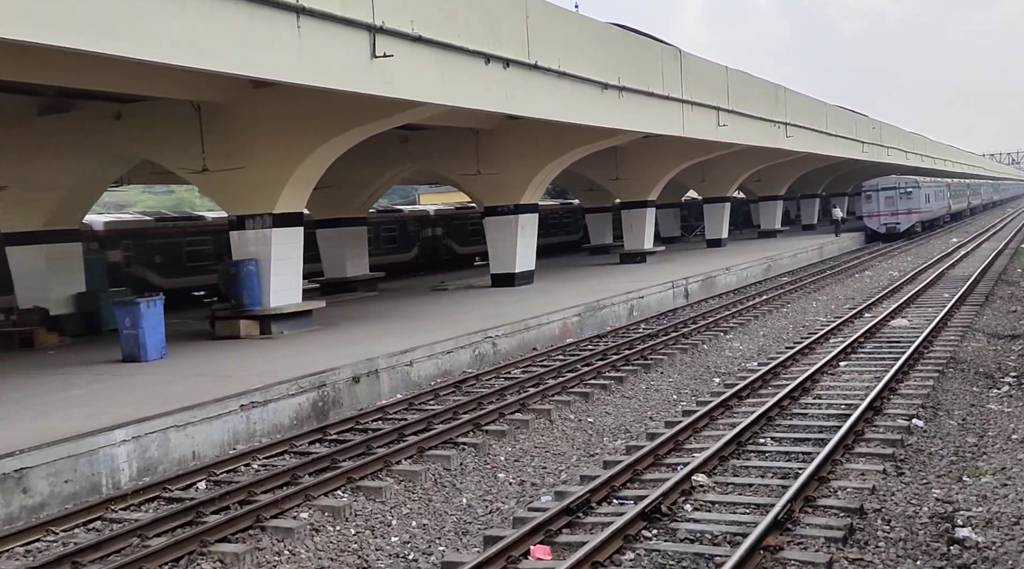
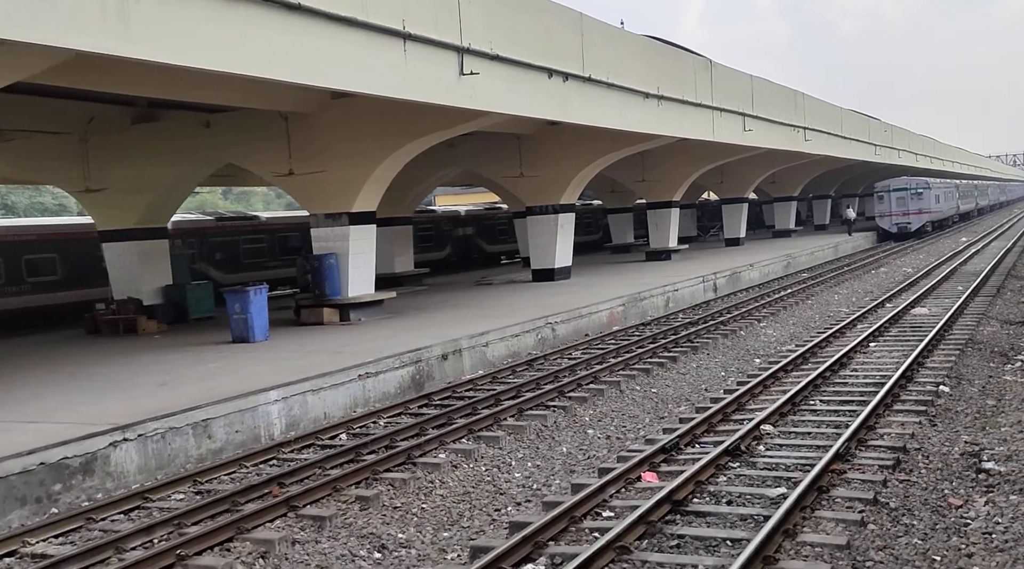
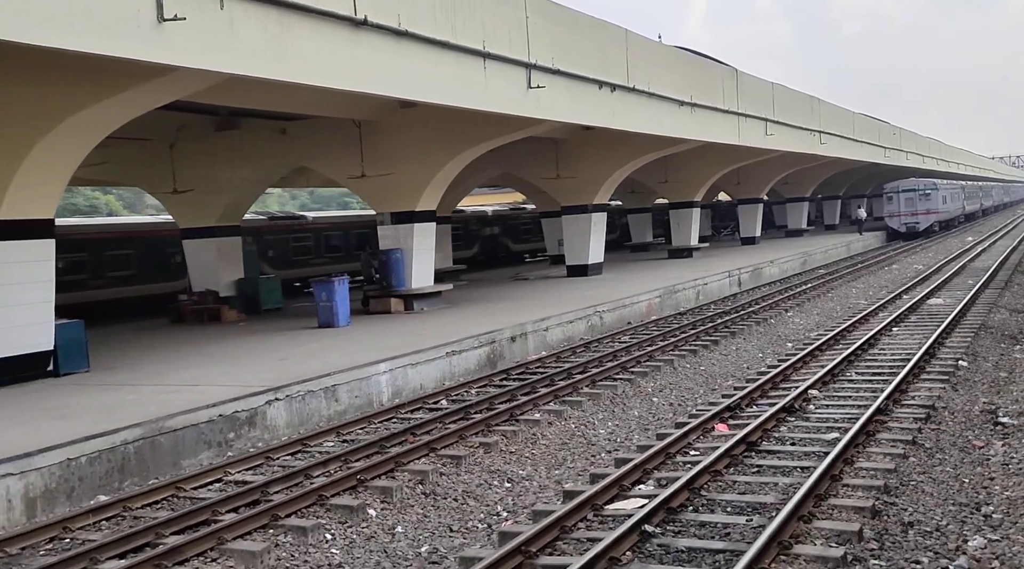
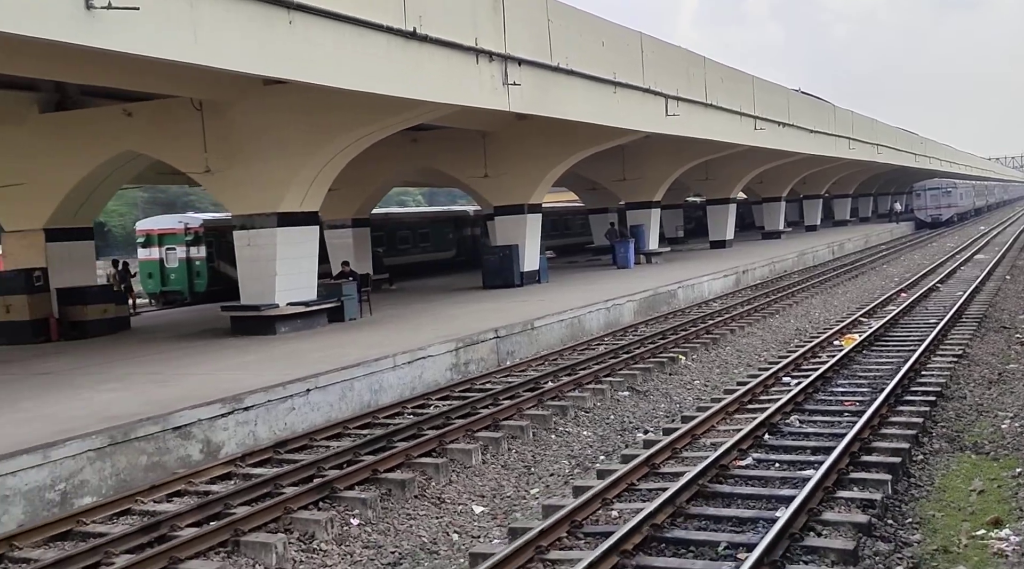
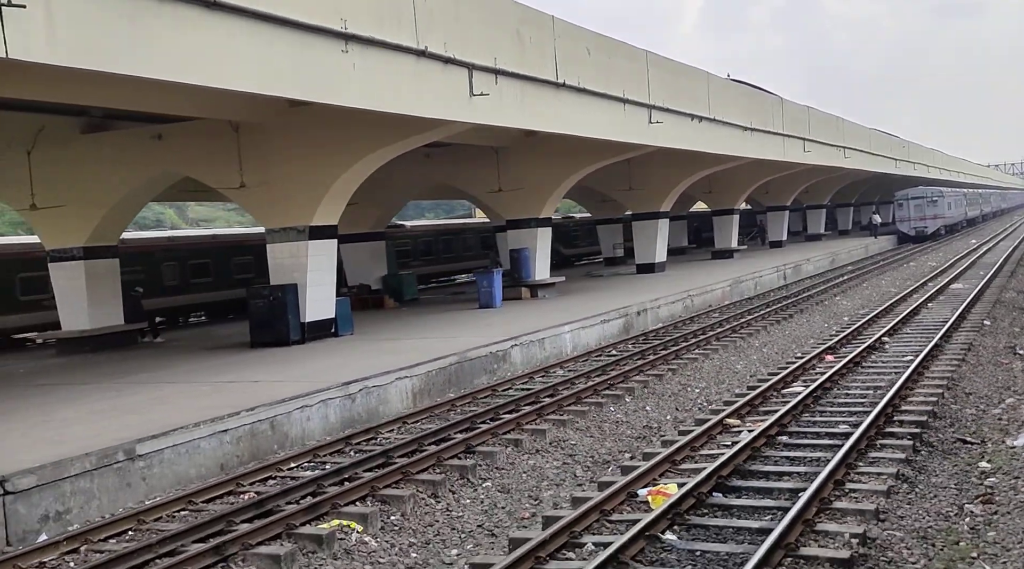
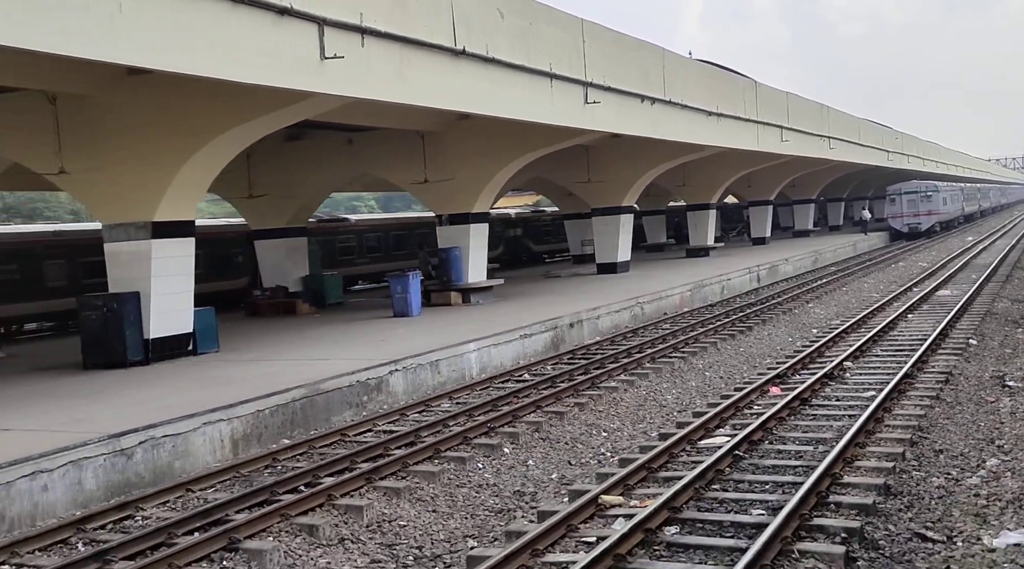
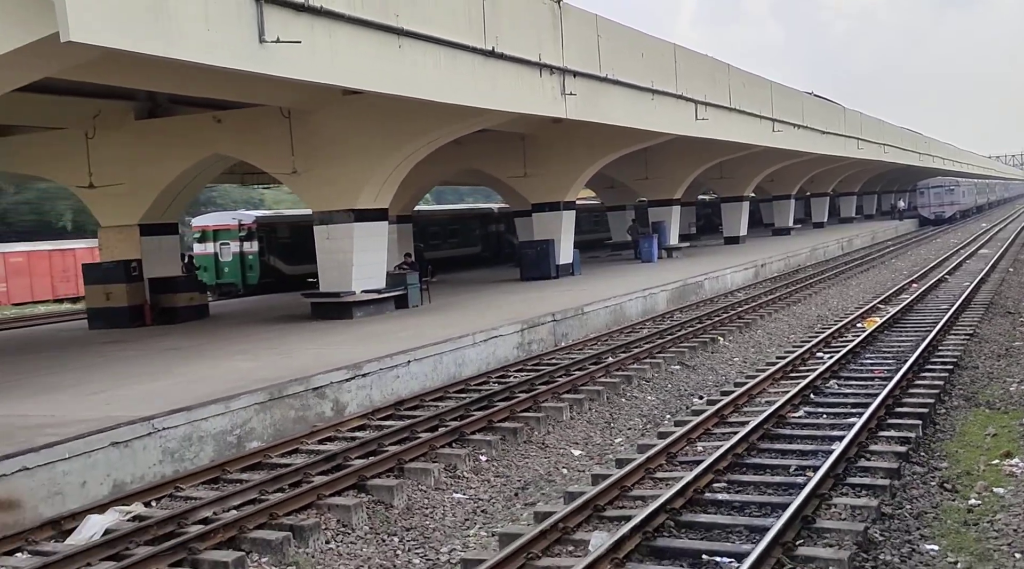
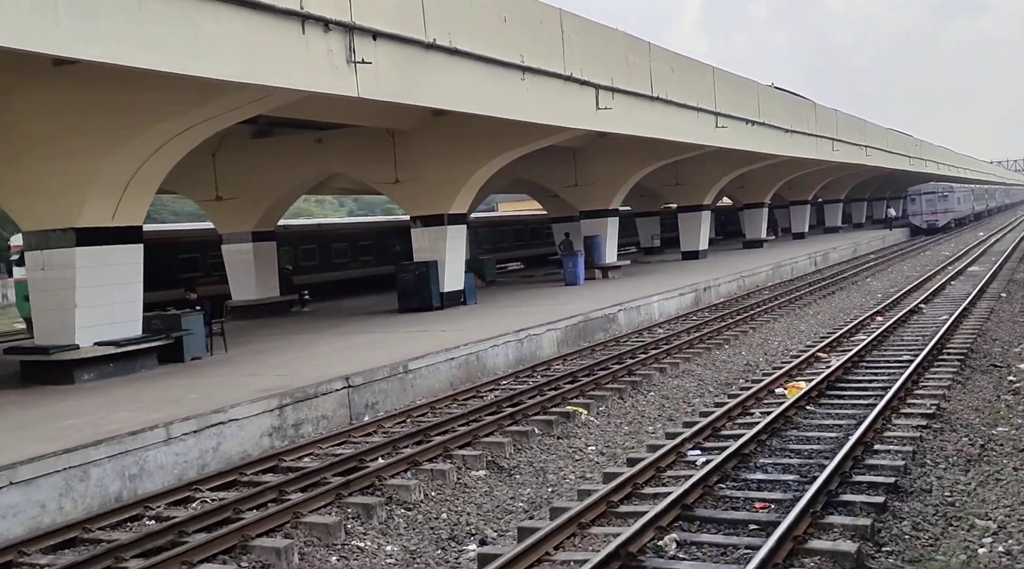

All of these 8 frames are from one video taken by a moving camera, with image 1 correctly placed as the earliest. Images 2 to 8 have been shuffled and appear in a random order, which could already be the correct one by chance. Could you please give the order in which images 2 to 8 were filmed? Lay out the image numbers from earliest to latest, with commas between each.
2, 3, 6, 5, 8, 4, 7
